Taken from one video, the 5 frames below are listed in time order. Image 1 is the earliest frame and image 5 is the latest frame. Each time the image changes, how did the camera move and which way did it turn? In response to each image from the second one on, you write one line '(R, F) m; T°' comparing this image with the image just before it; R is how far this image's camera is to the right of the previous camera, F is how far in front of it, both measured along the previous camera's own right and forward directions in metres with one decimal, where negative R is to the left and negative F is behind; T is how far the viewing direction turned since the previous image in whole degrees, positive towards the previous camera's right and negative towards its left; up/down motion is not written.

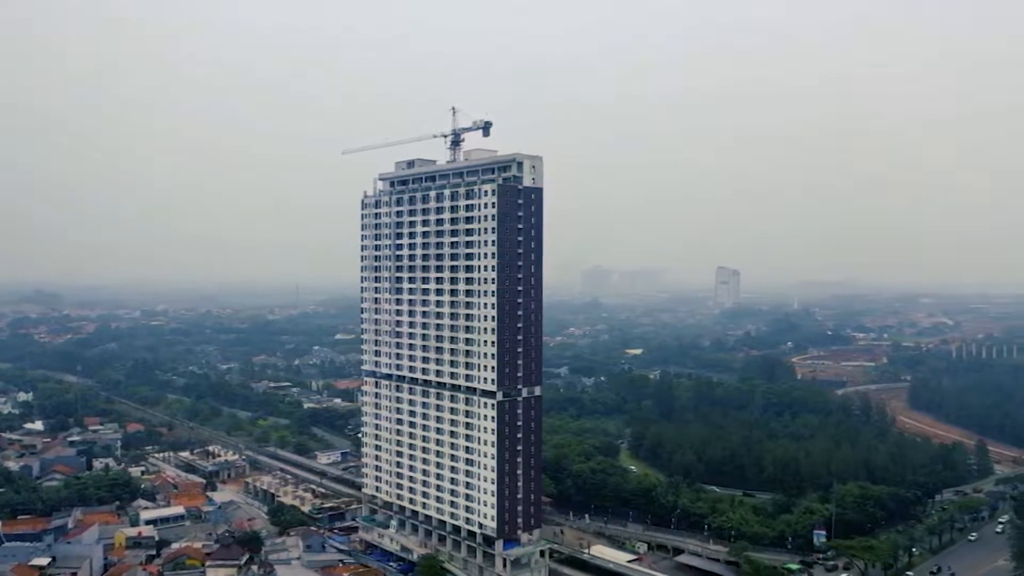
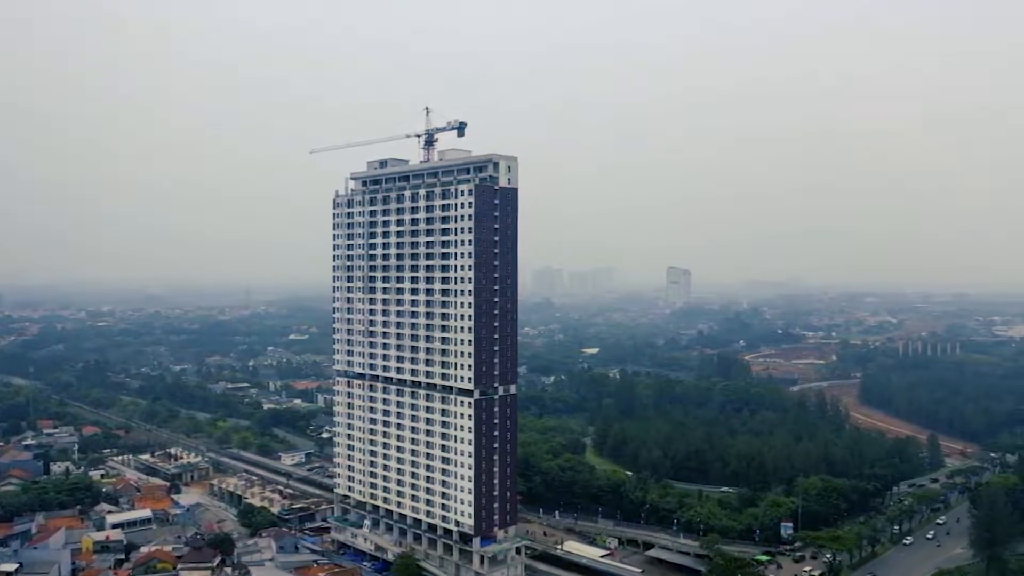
(-0.7, -0.2) m; +3°
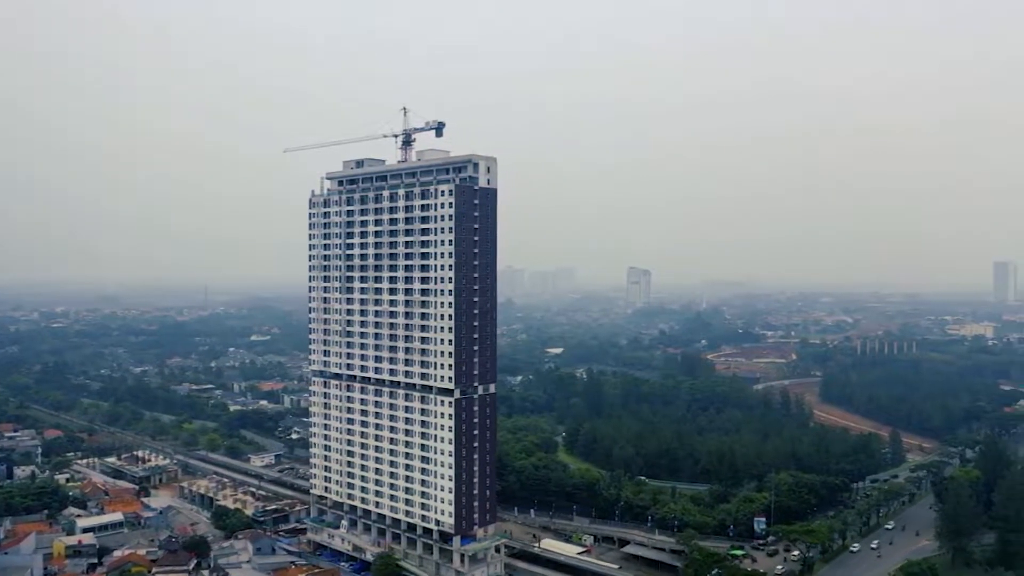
(-0.6, -0.2) m; +3°
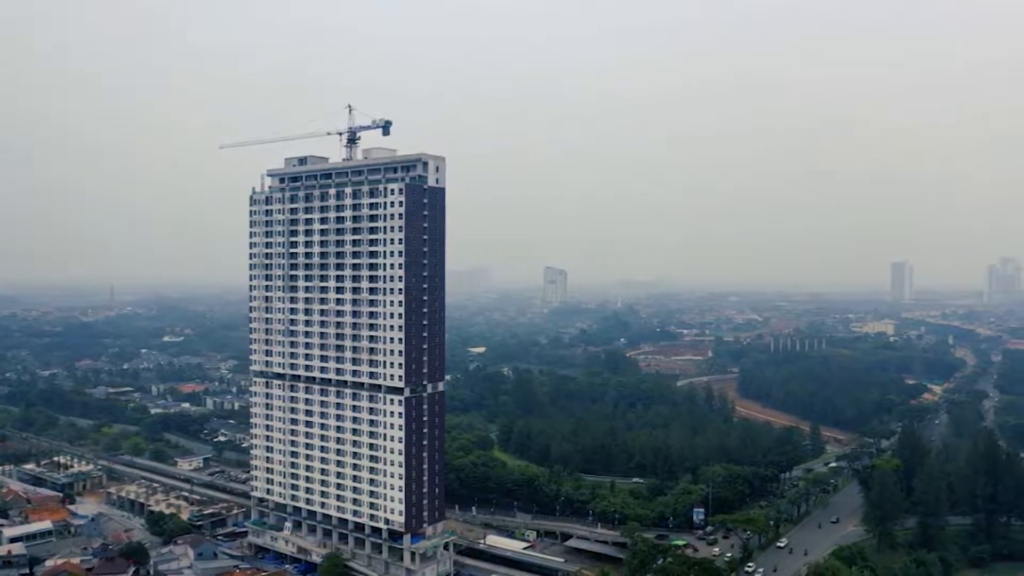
(-1.0, -0.3) m; +5°
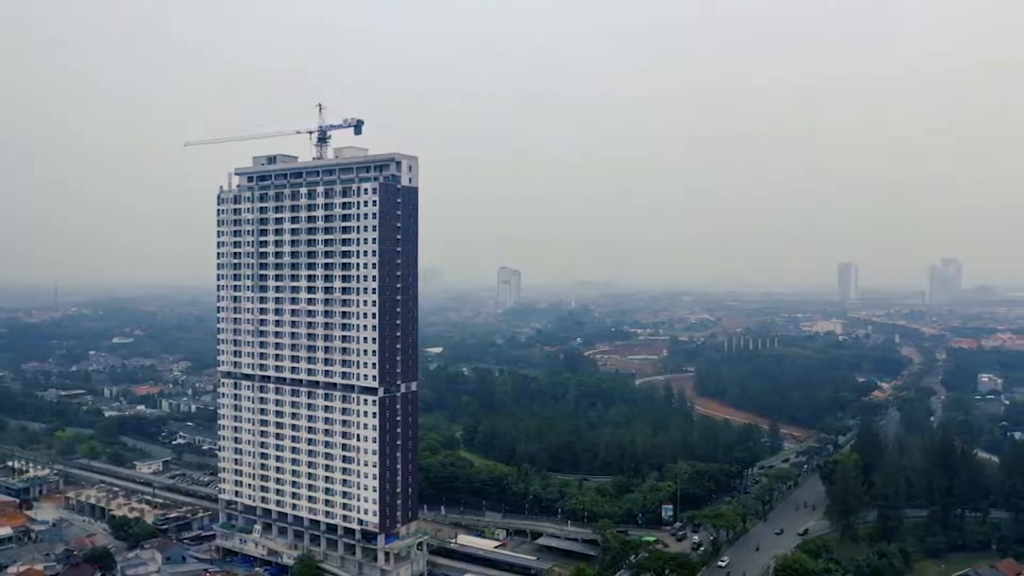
(-0.6, -0.2) m; +3°
